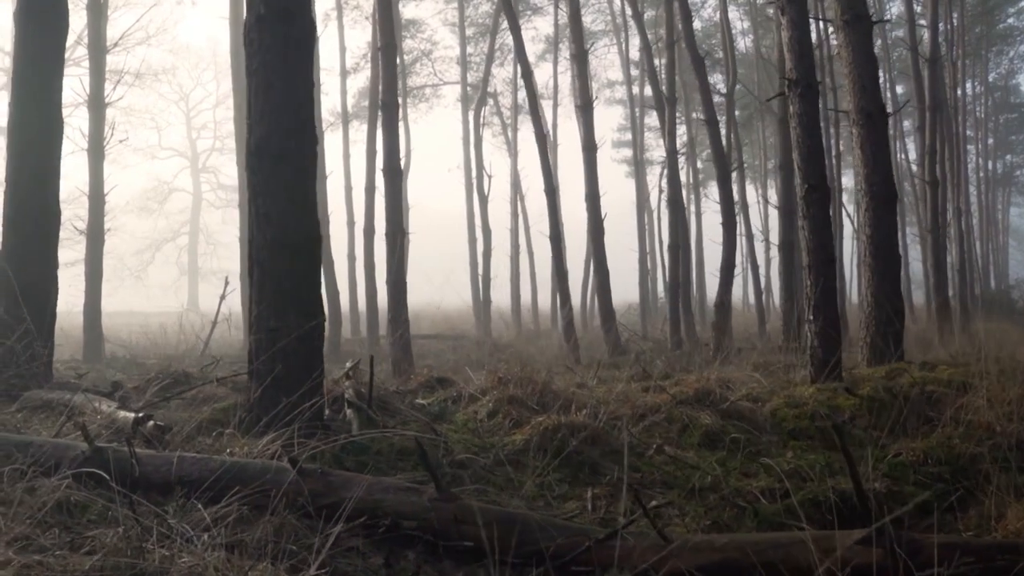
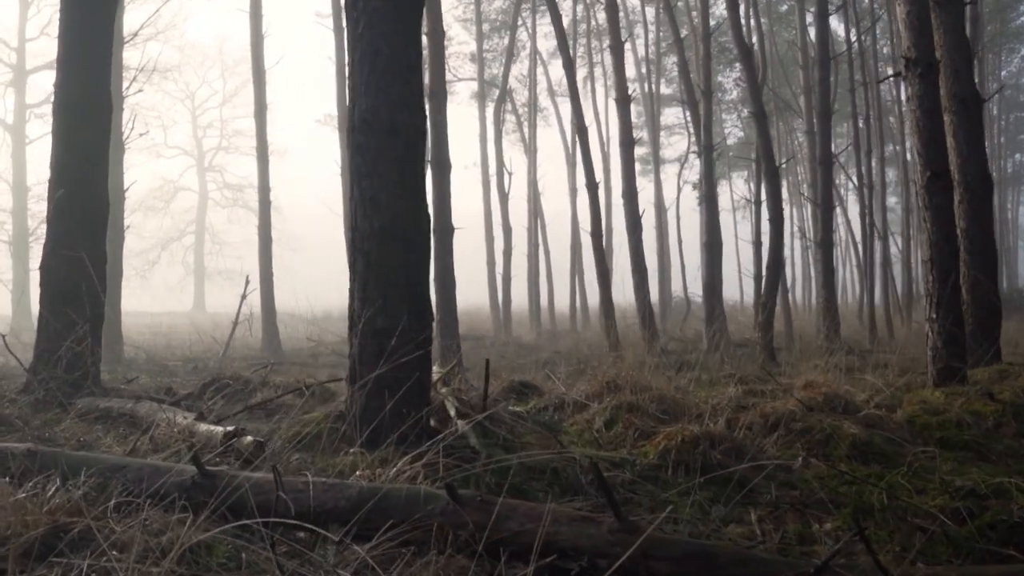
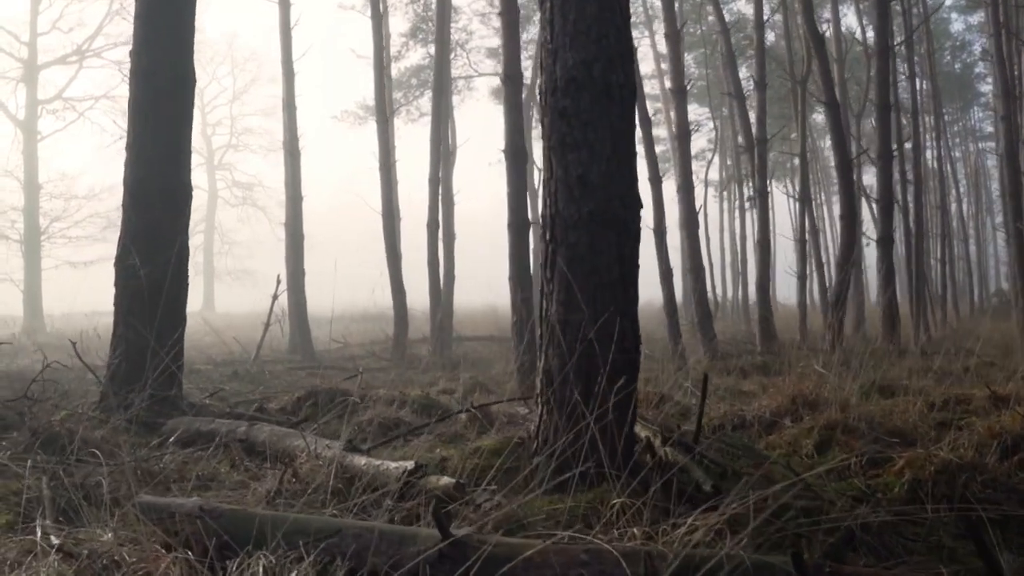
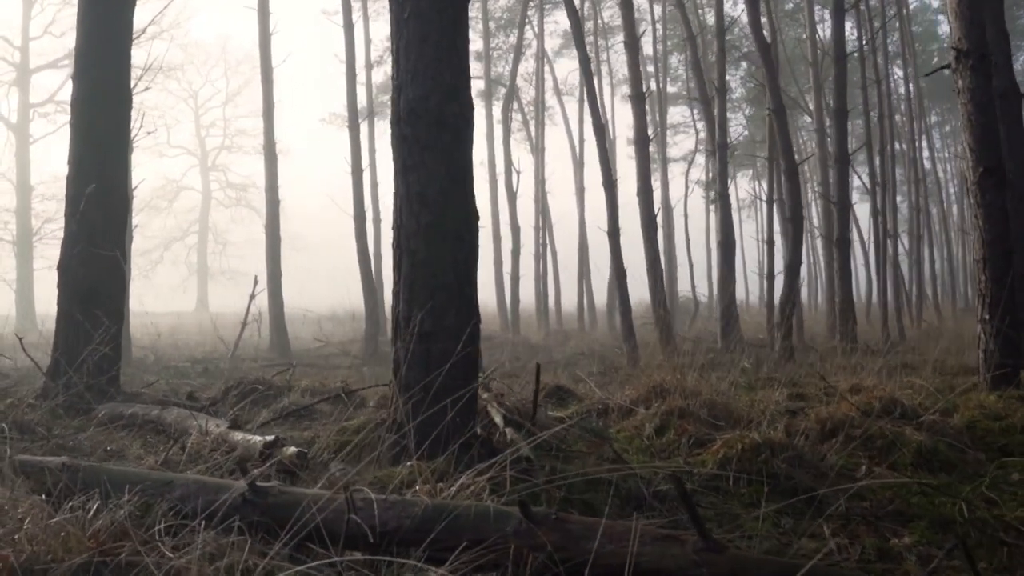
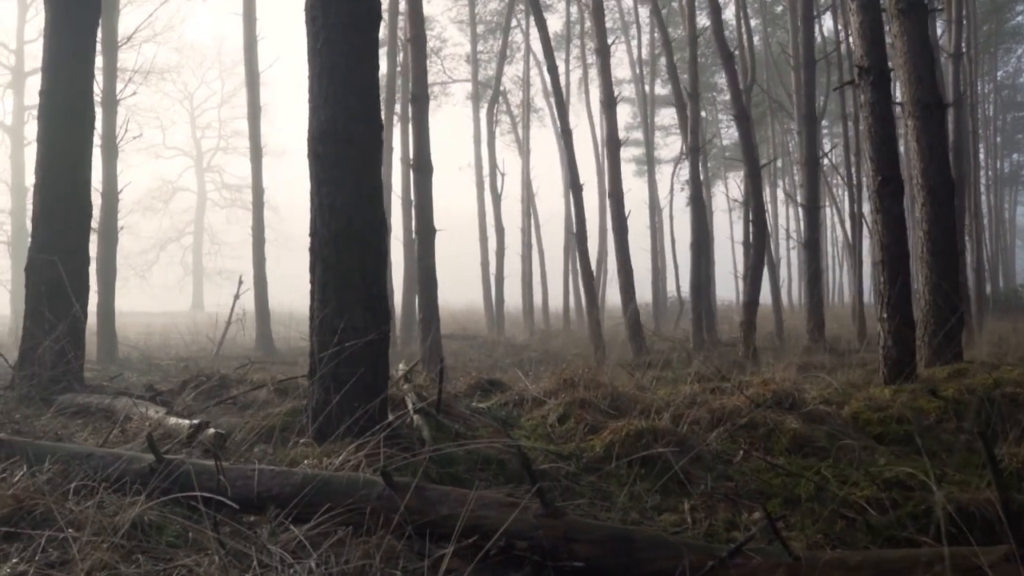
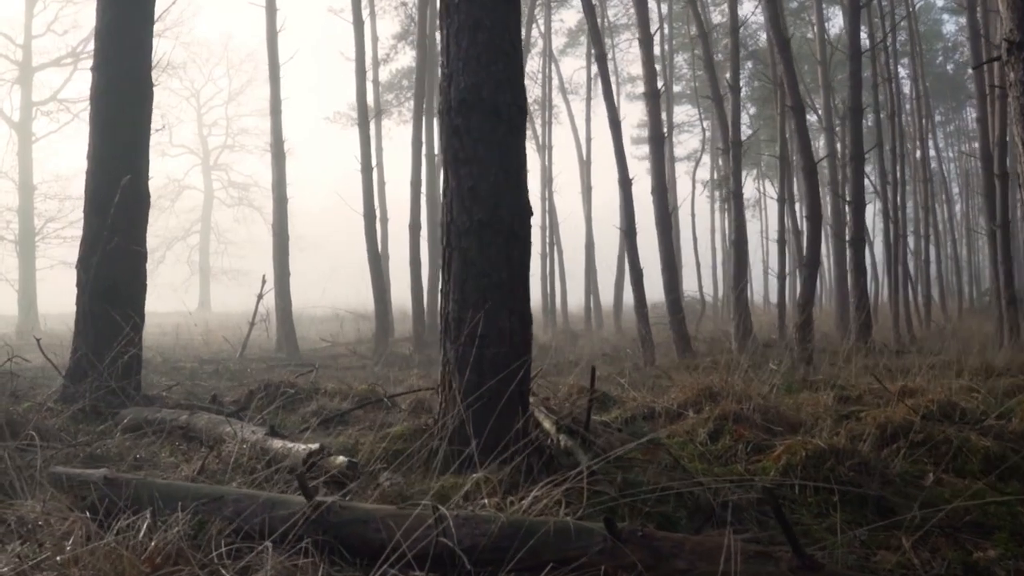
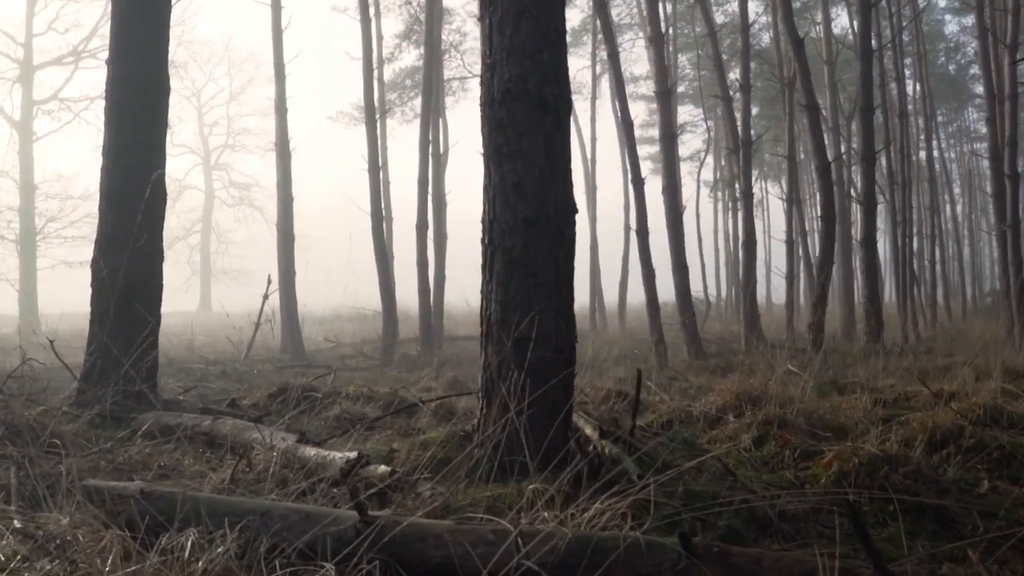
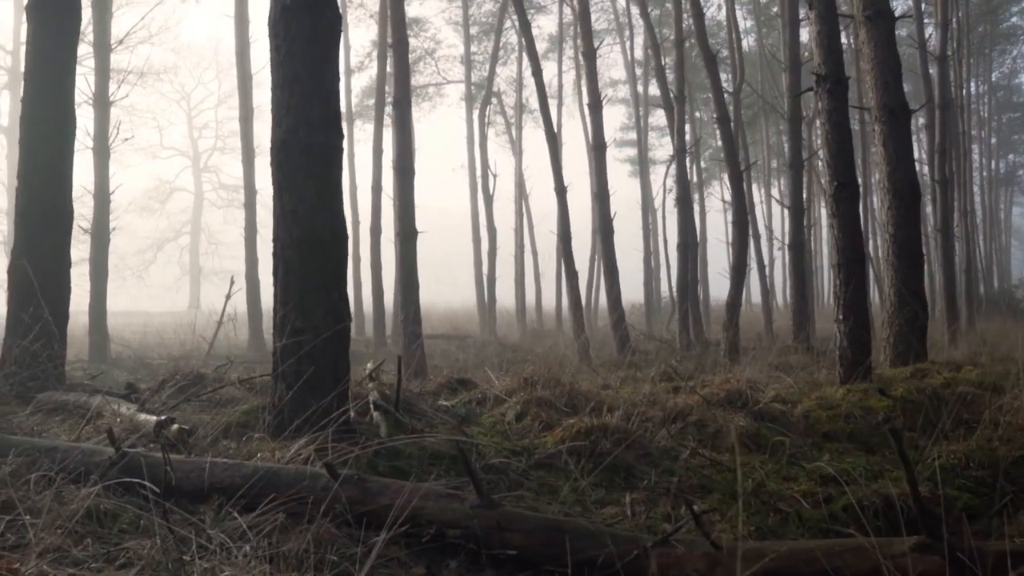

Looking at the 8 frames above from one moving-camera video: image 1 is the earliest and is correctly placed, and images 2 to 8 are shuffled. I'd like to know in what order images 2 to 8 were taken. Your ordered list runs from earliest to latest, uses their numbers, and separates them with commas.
8, 5, 2, 4, 6, 7, 3
